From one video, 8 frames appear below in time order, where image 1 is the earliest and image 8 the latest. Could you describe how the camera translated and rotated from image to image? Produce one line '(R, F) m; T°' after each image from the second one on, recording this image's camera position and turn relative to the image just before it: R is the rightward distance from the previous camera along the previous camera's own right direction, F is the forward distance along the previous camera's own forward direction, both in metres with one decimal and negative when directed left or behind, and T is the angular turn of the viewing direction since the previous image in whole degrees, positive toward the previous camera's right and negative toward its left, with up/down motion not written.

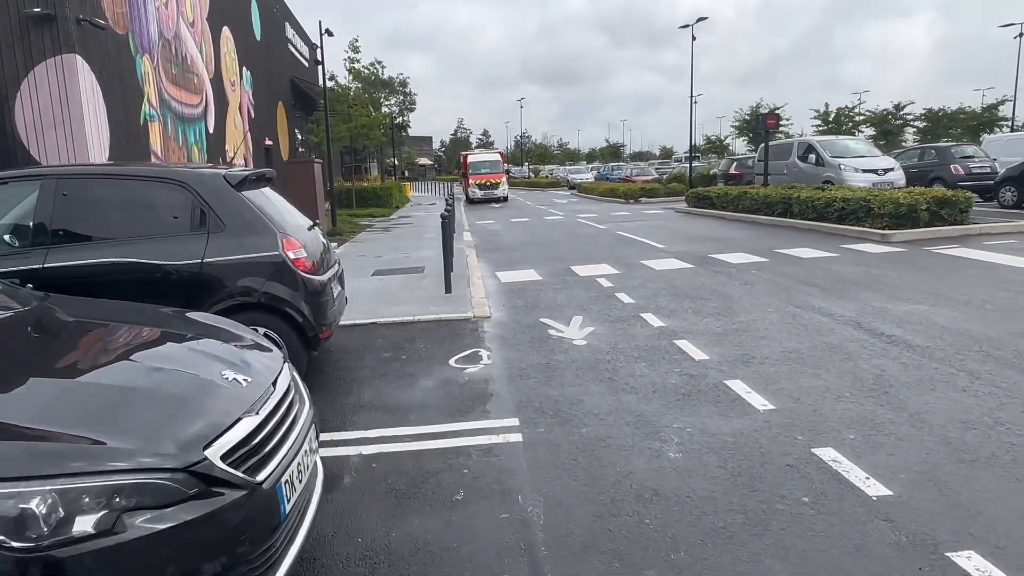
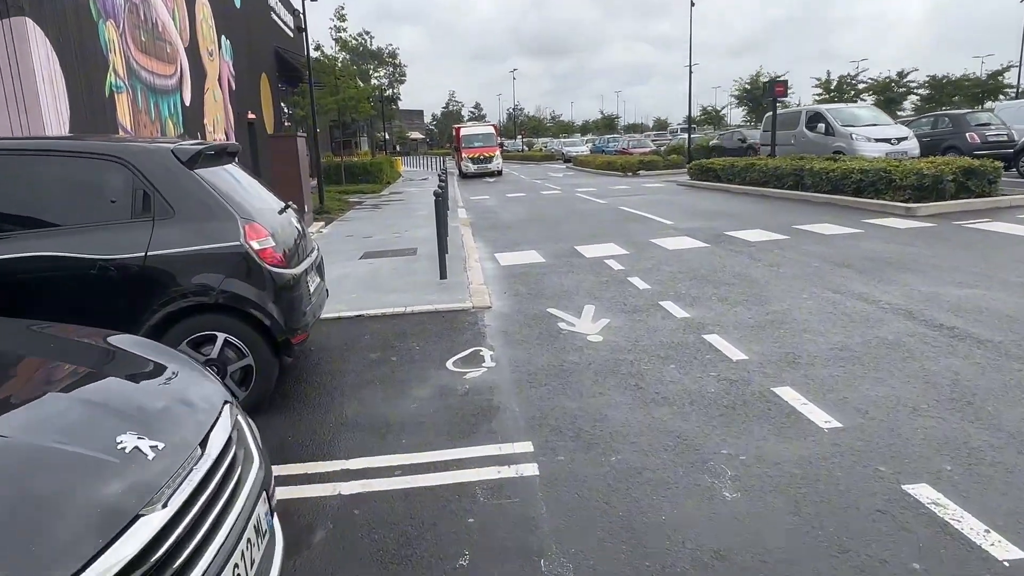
(-0.1, +0.8) m; +1°
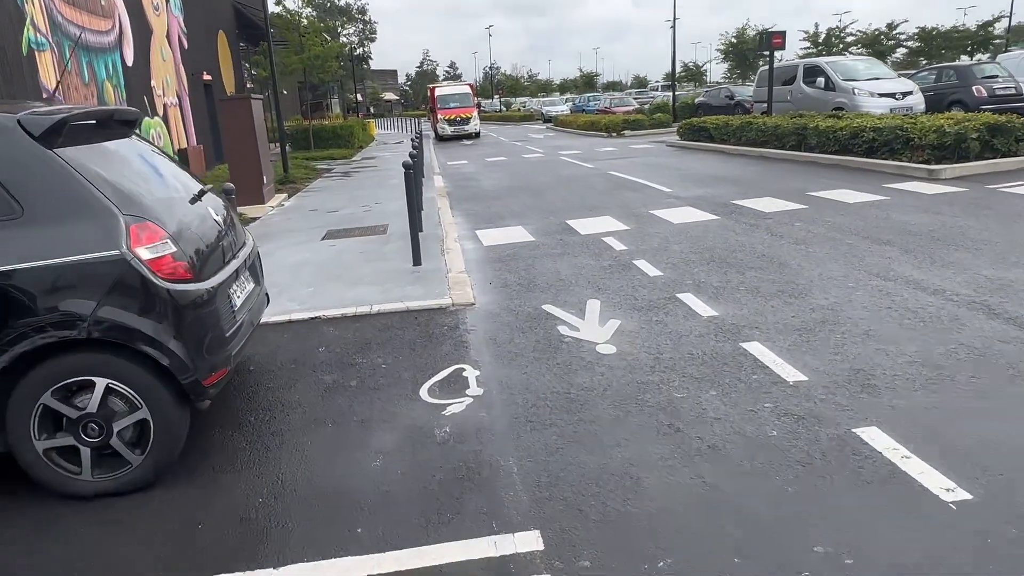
(-0.1, +1.2) m; +2°
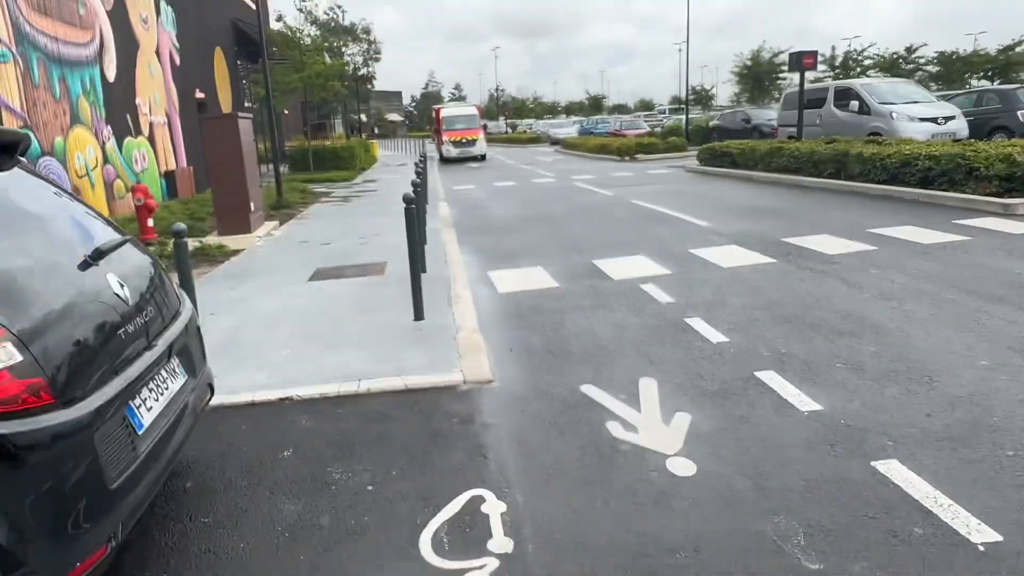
(-0.2, +1.3) m; 0°
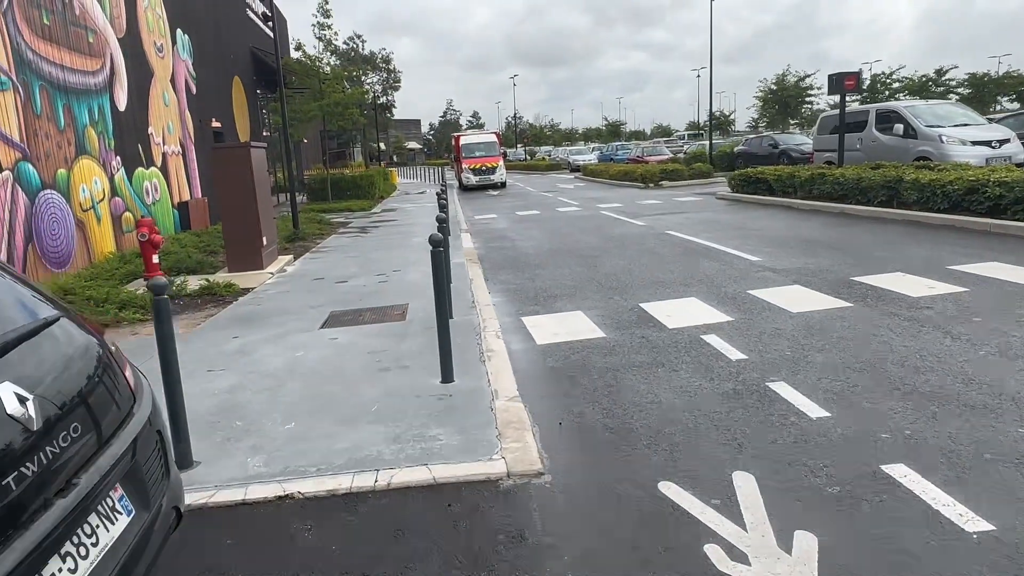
(-0.2, +0.9) m; -1°
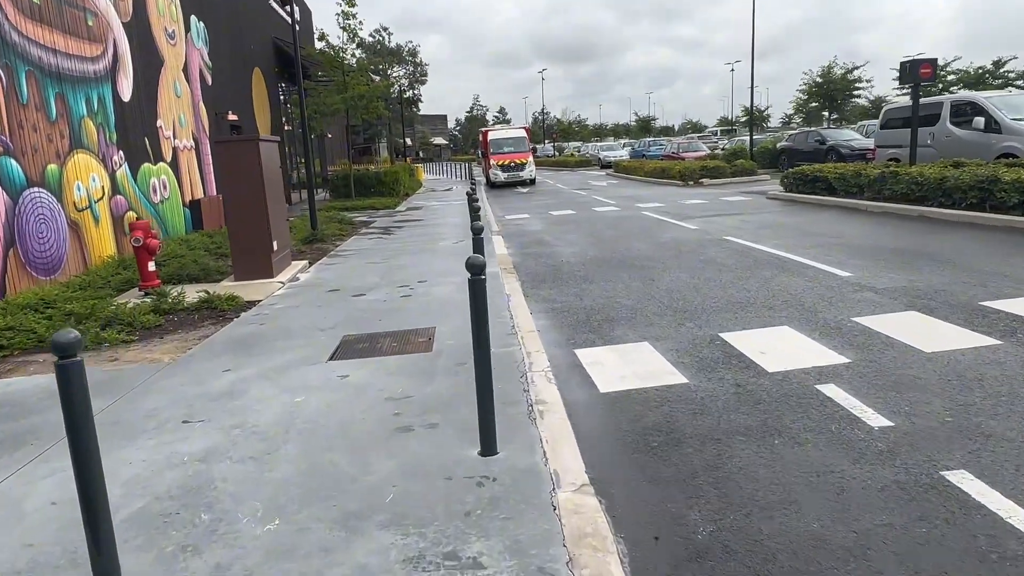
(-0.2, +1.3) m; -2°
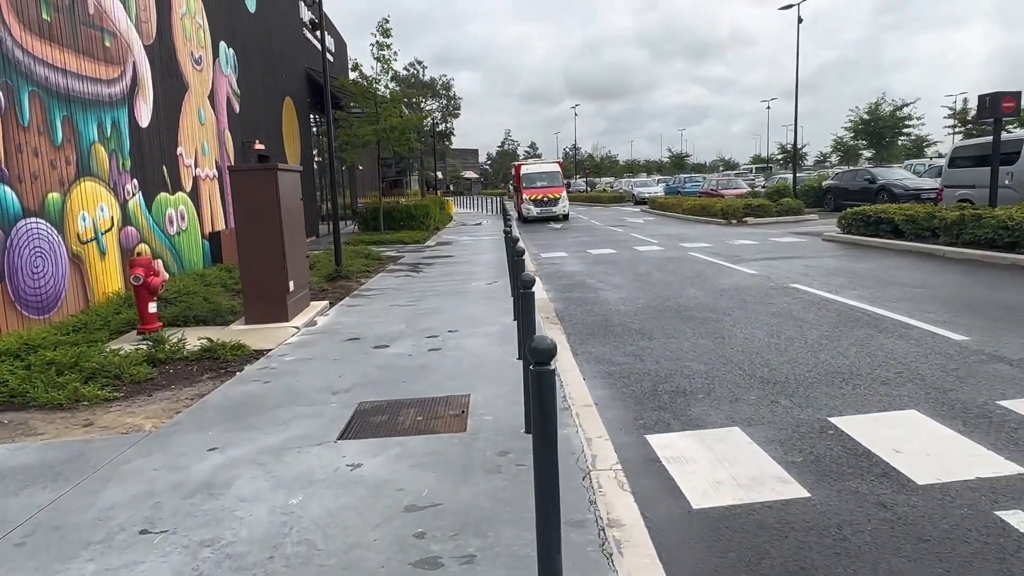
(-0.2, +1.1) m; -2°
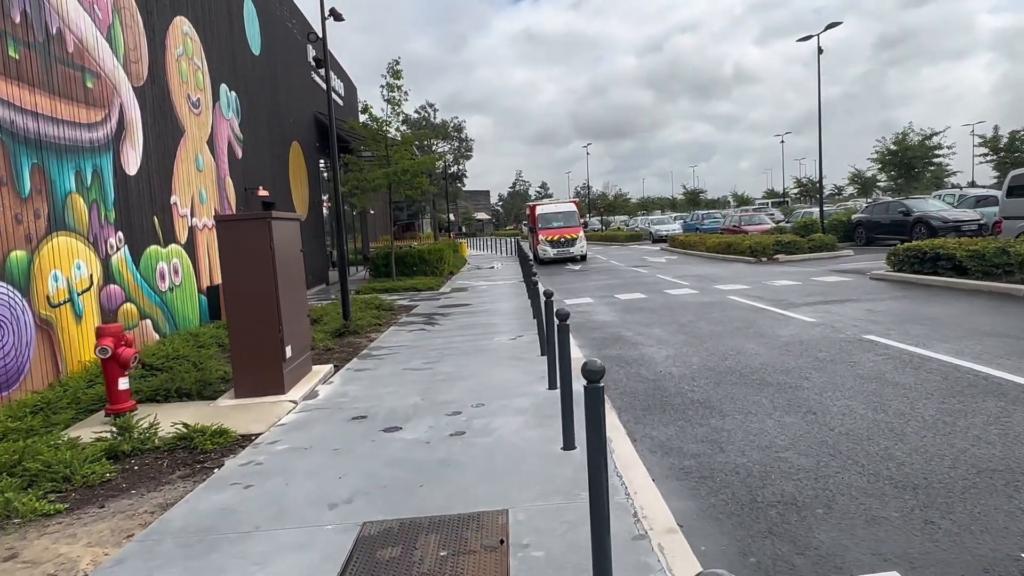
(-0.2, +1.3) m; -1°
